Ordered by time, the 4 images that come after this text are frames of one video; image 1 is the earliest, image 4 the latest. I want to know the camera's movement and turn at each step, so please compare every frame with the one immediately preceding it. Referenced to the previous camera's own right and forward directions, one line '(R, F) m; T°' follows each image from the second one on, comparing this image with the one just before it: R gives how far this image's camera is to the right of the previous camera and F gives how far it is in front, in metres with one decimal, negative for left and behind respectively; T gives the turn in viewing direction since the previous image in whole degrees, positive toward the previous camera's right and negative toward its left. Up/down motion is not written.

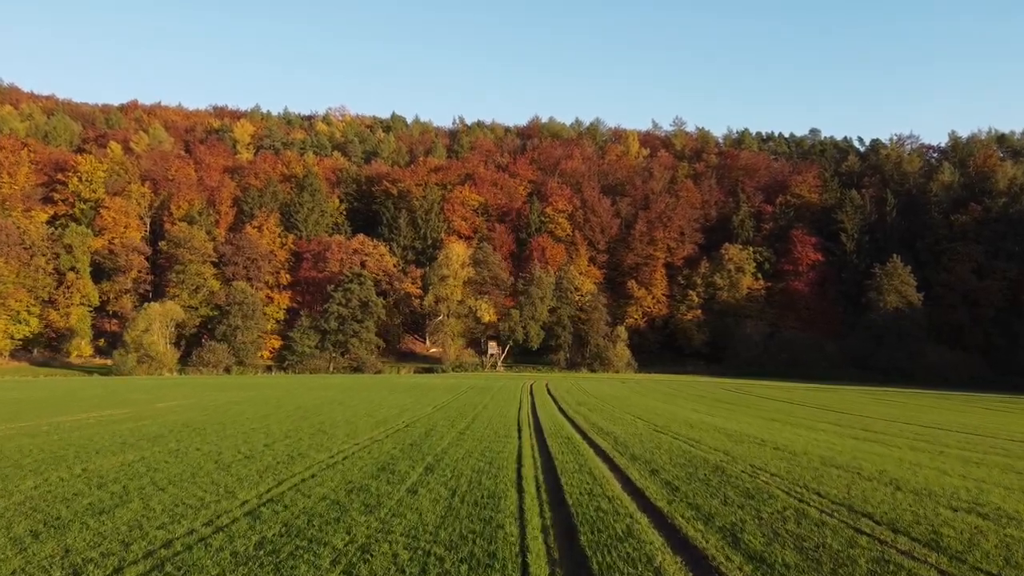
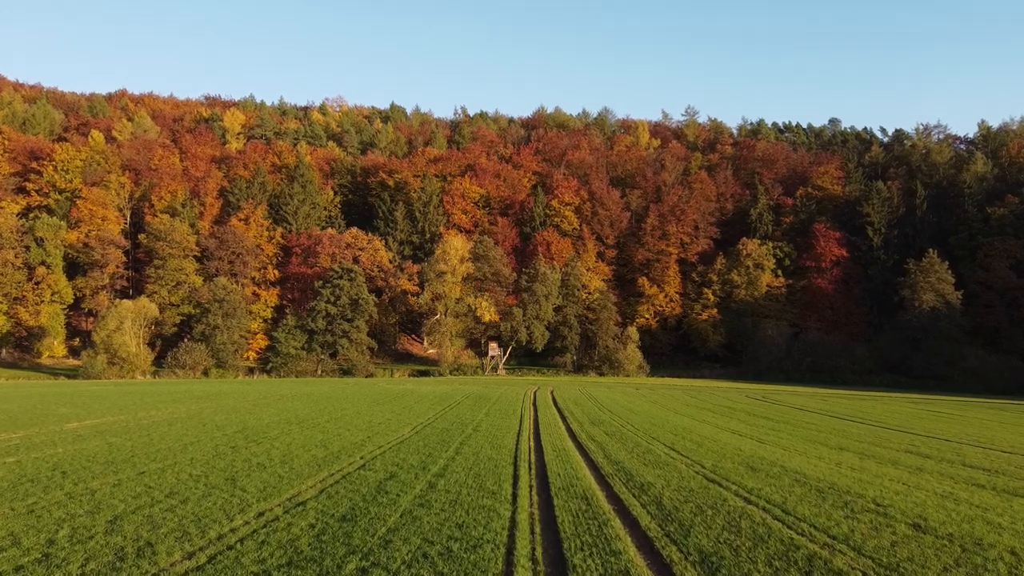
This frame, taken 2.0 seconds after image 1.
(+0.2, +4.6) m; 0°
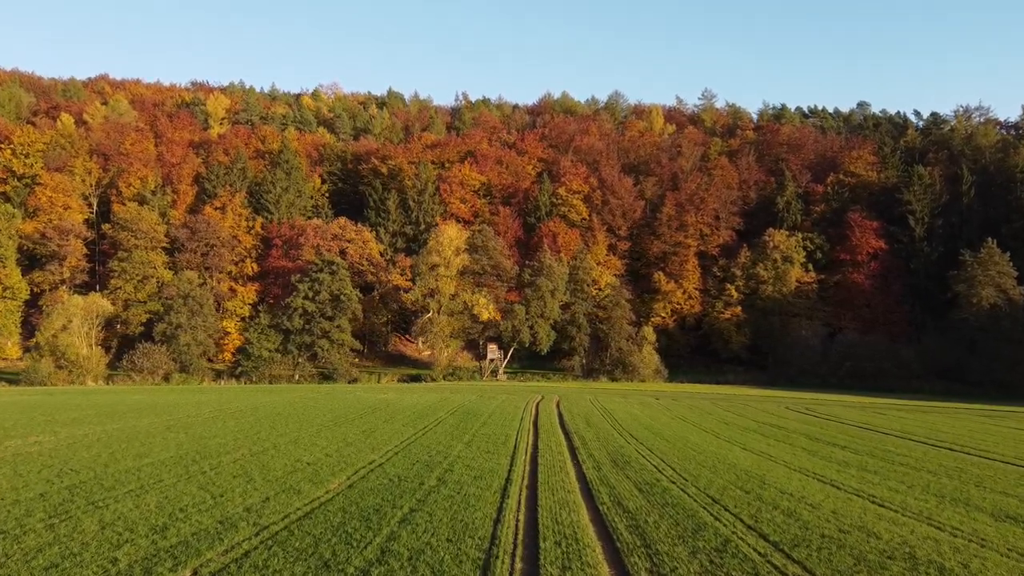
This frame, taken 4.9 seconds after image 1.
(+0.5, +6.4) m; -1°
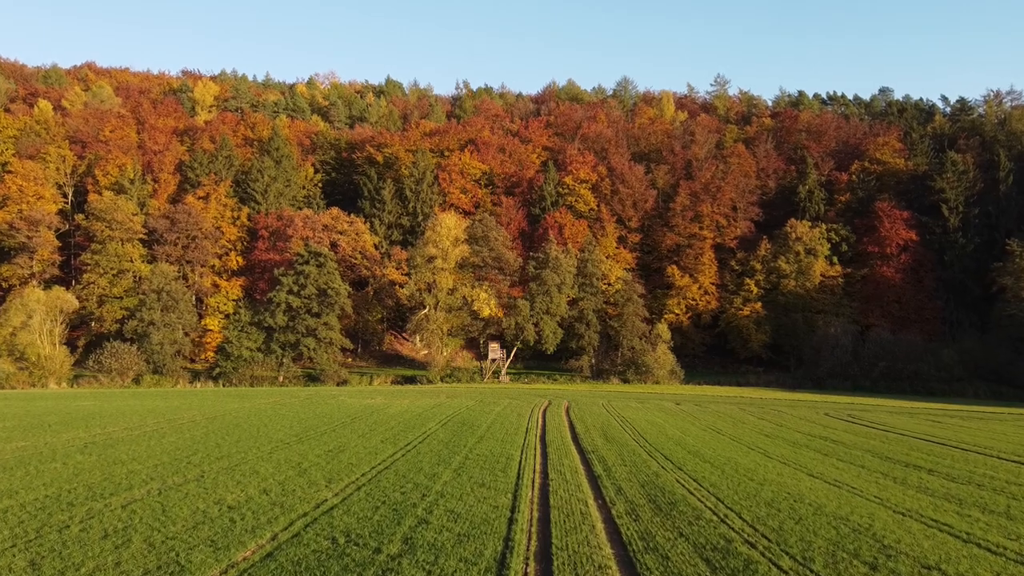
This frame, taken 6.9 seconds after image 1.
(0.0, +4.2) m; 0°
